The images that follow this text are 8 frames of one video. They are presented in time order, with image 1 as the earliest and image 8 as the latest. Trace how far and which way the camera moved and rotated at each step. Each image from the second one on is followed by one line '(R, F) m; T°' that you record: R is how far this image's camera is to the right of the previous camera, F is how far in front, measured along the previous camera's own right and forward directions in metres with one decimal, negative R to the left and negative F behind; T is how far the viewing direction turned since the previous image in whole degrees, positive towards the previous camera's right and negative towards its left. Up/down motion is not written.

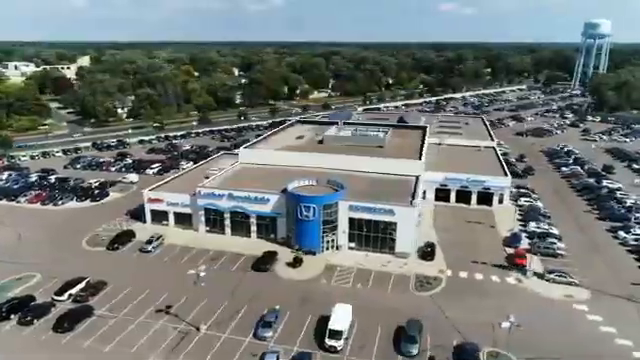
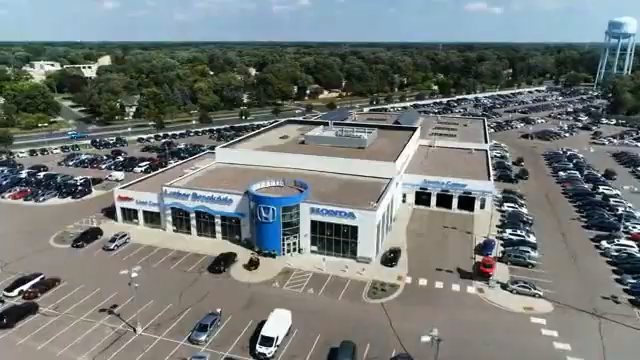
(+5.7, +1.1) m; -3°
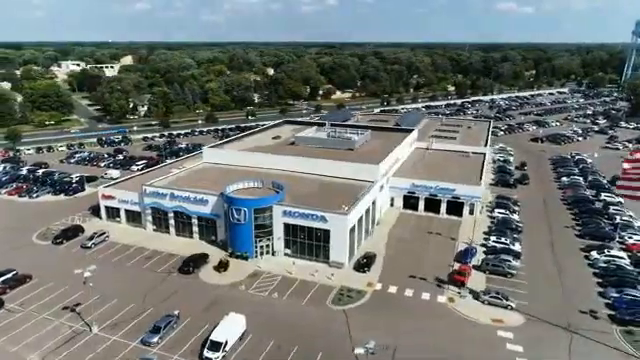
(+4.4, +0.9) m; -3°
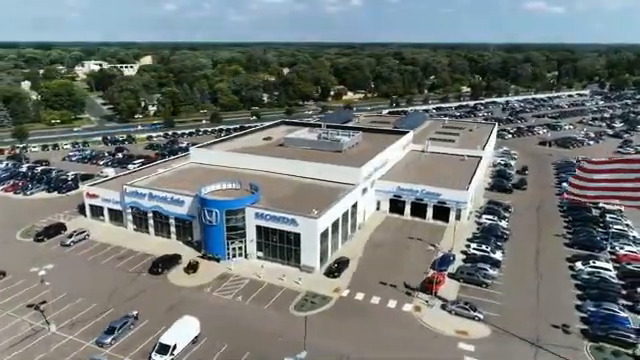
(+4.3, +0.8) m; -3°
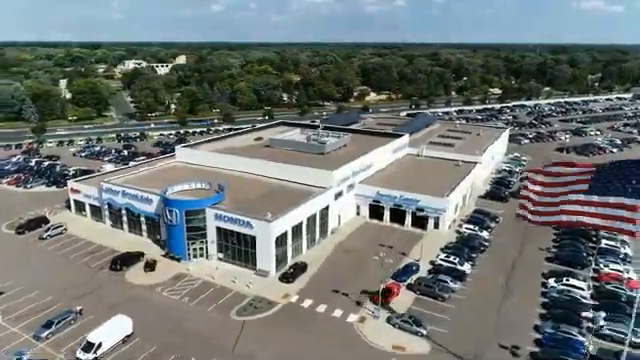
(+6.7, +1.1) m; -5°
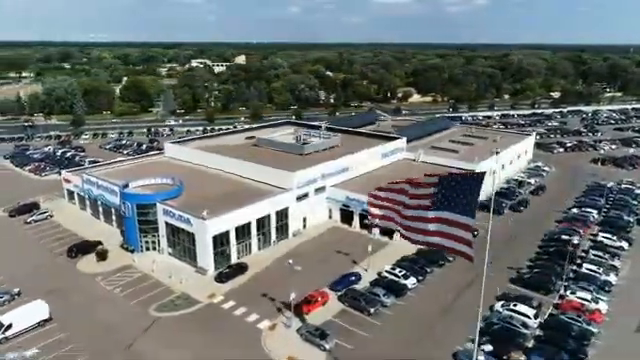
(+10.3, +1.8) m; -9°
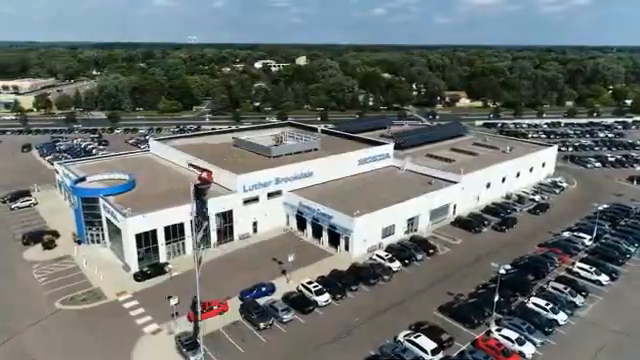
(+12.0, +2.8) m; -10°
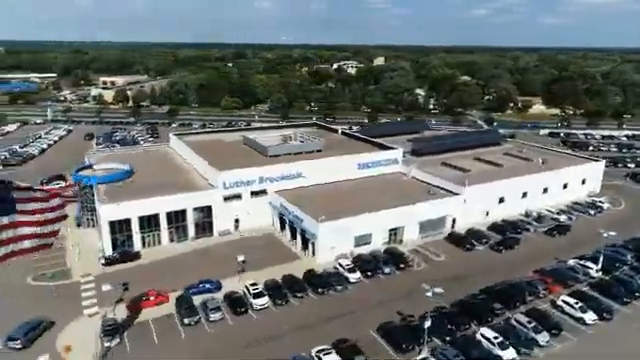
(+10.3, +2.0) m; -11°
